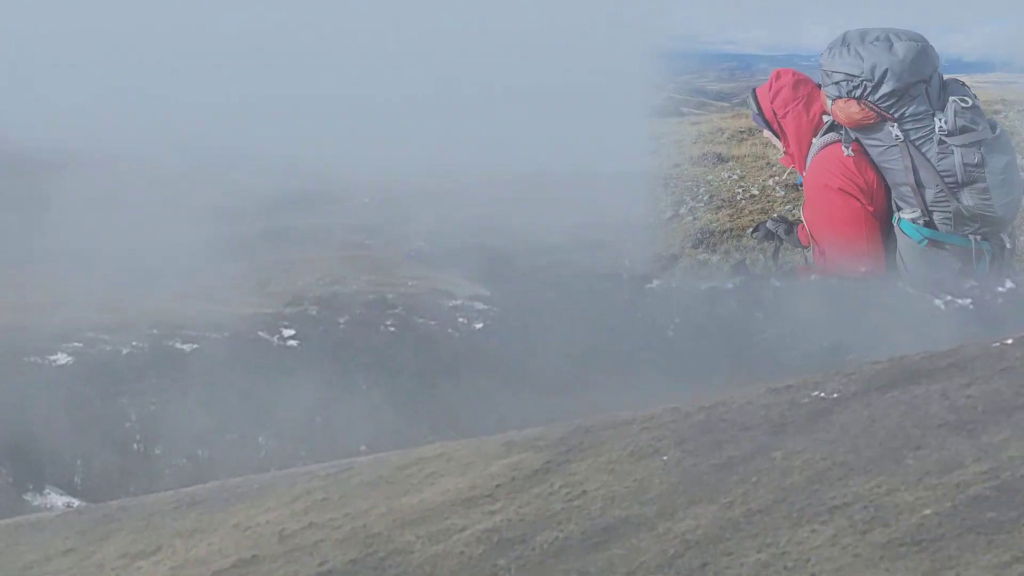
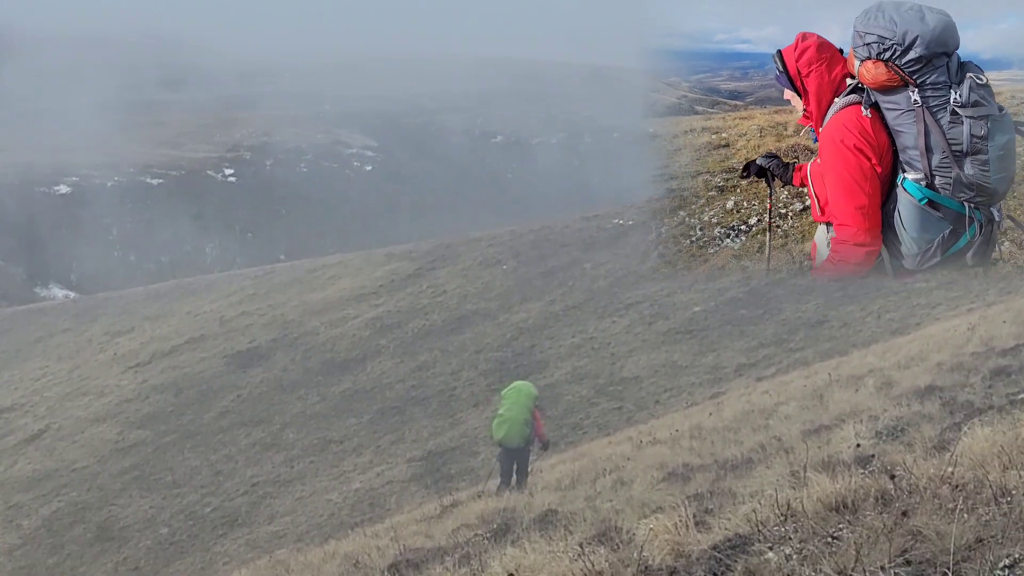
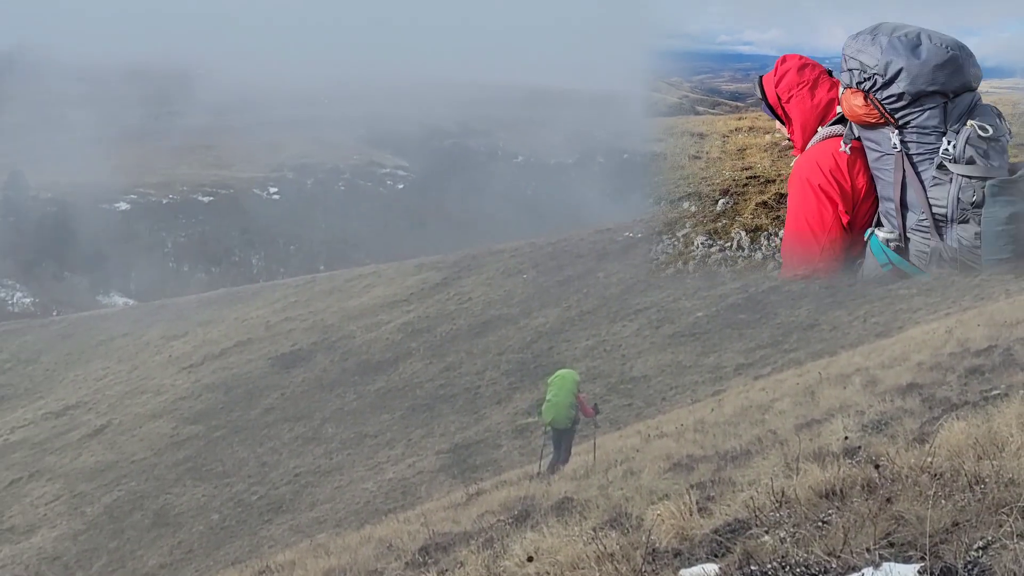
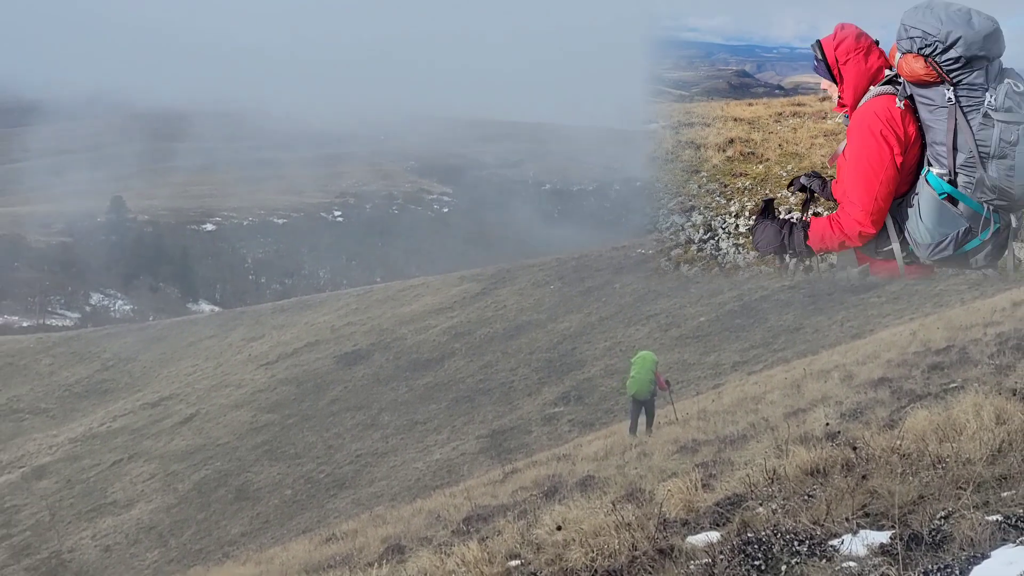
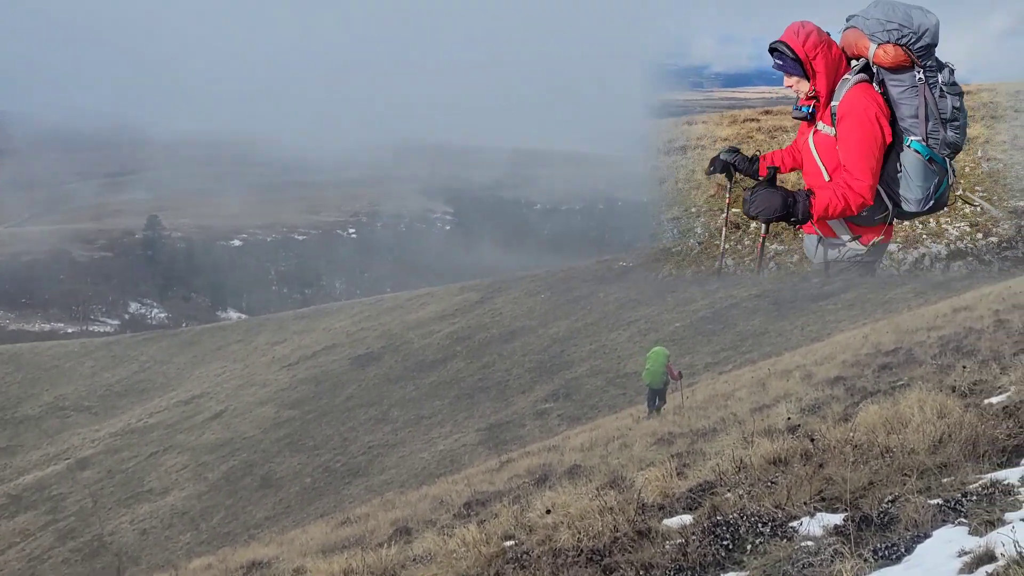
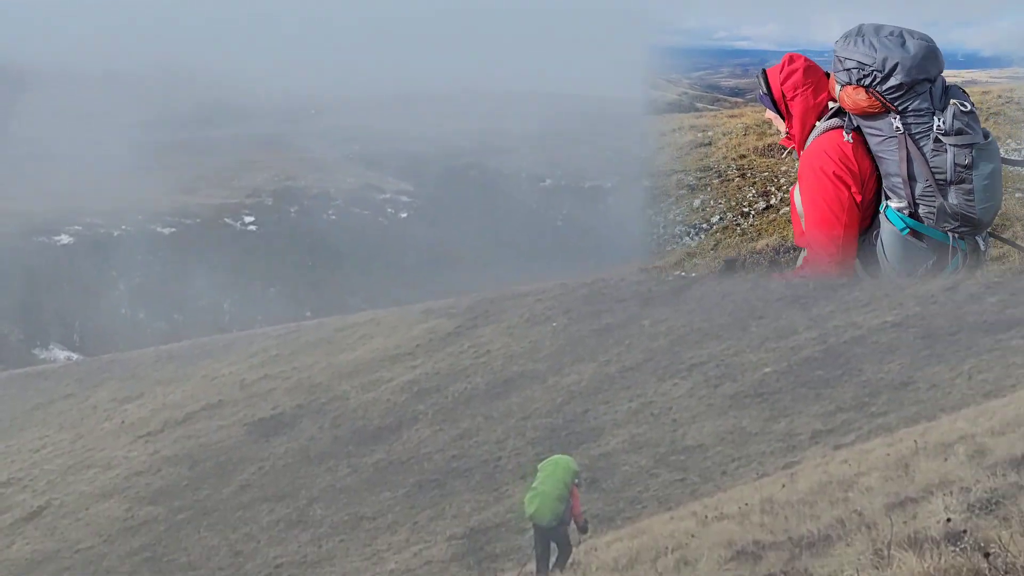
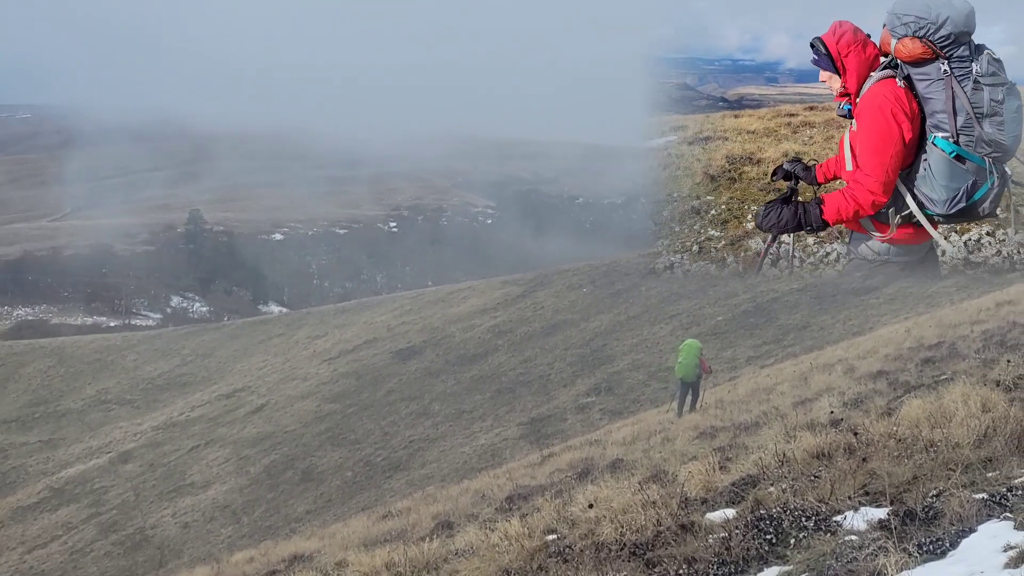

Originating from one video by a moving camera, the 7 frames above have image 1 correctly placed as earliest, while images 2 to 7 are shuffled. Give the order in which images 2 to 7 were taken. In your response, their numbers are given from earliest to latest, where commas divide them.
6, 2, 3, 4, 7, 5
